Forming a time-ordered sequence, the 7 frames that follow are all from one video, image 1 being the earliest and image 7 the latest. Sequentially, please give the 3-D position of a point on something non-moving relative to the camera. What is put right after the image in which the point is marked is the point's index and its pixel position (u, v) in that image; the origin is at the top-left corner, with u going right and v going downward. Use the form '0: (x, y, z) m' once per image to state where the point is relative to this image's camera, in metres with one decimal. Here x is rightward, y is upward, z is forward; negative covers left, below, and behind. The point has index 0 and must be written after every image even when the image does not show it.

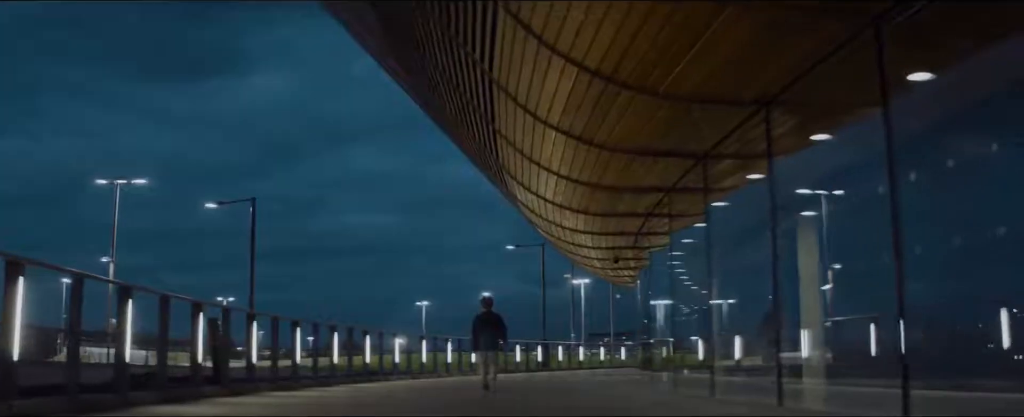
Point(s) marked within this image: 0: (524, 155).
0: (+0.3, +0.2, +18.2) m
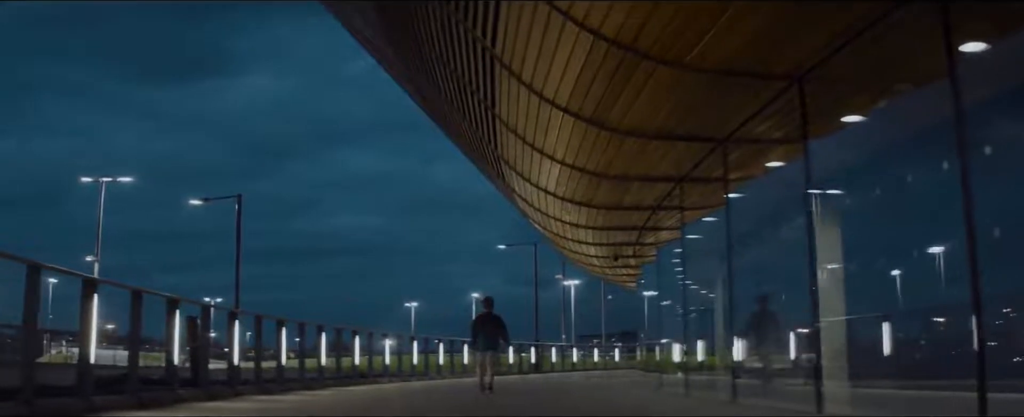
0: (+0.3, 0.0, +19.4) m
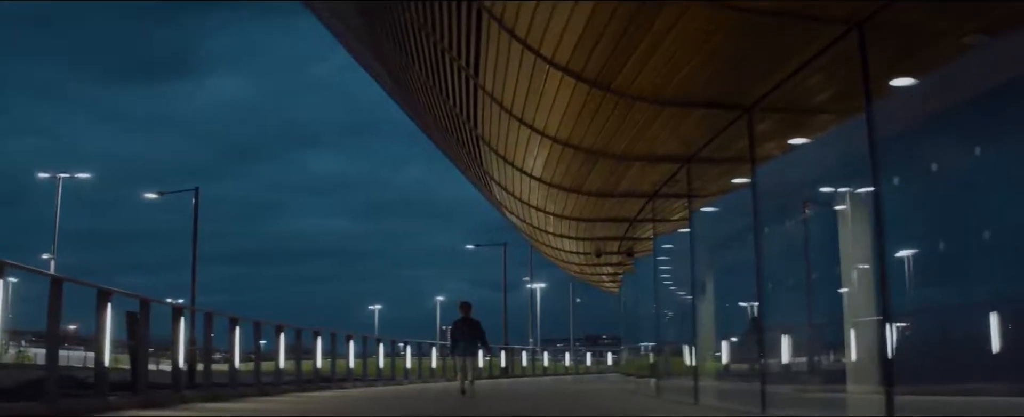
0: (-0.1, +0.1, +18.1) m
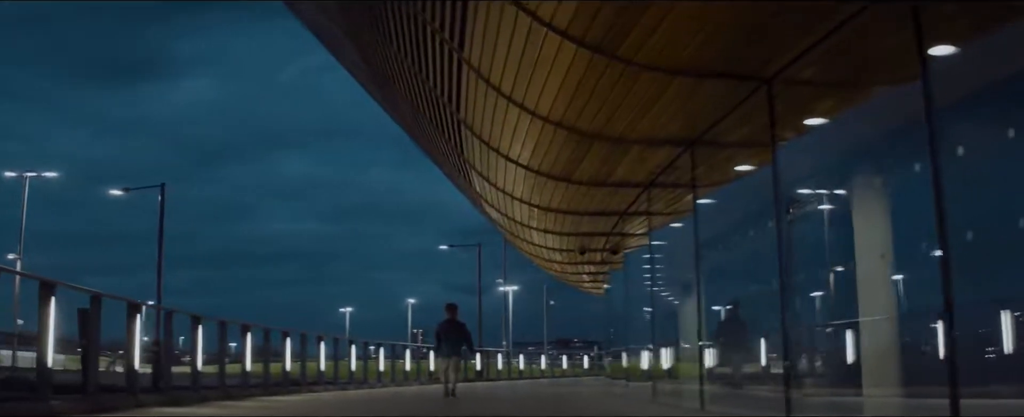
0: (-0.4, +0.2, +17.2) m
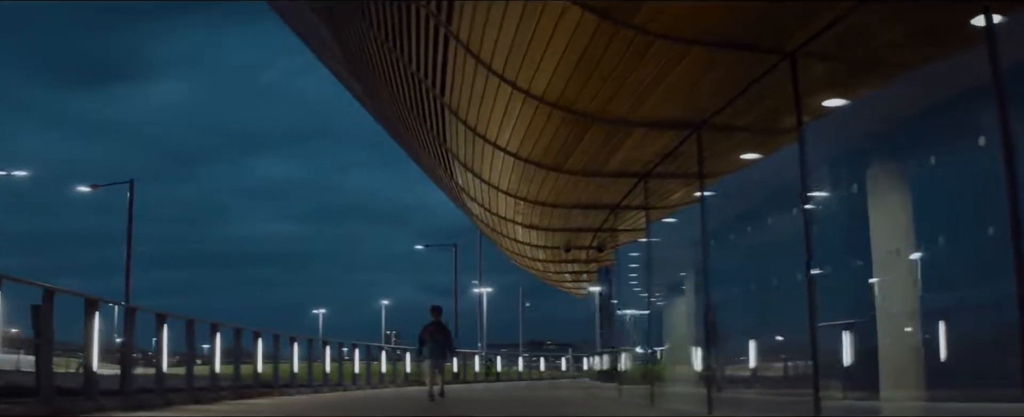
0: (-0.6, +0.3, +16.5) m
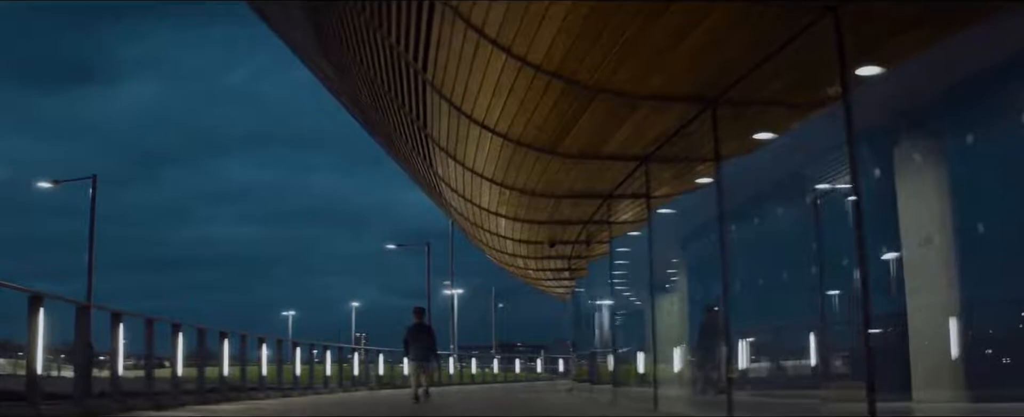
0: (-0.9, +0.4, +15.6) m
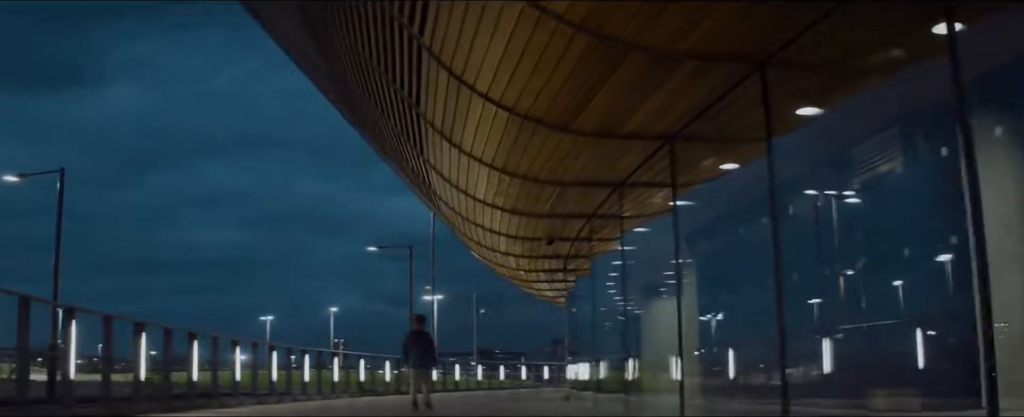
0: (-0.9, +0.2, +16.2) m
